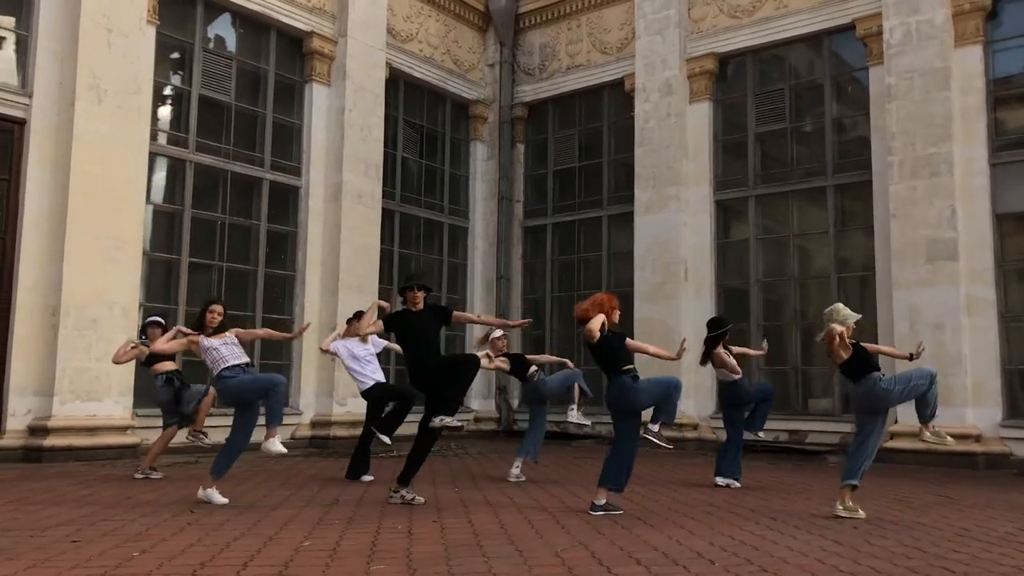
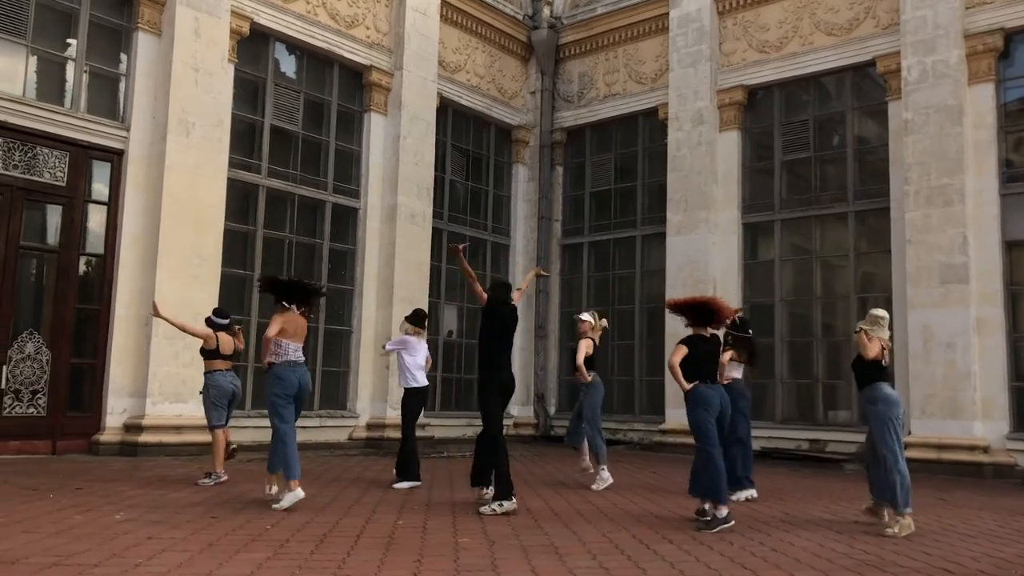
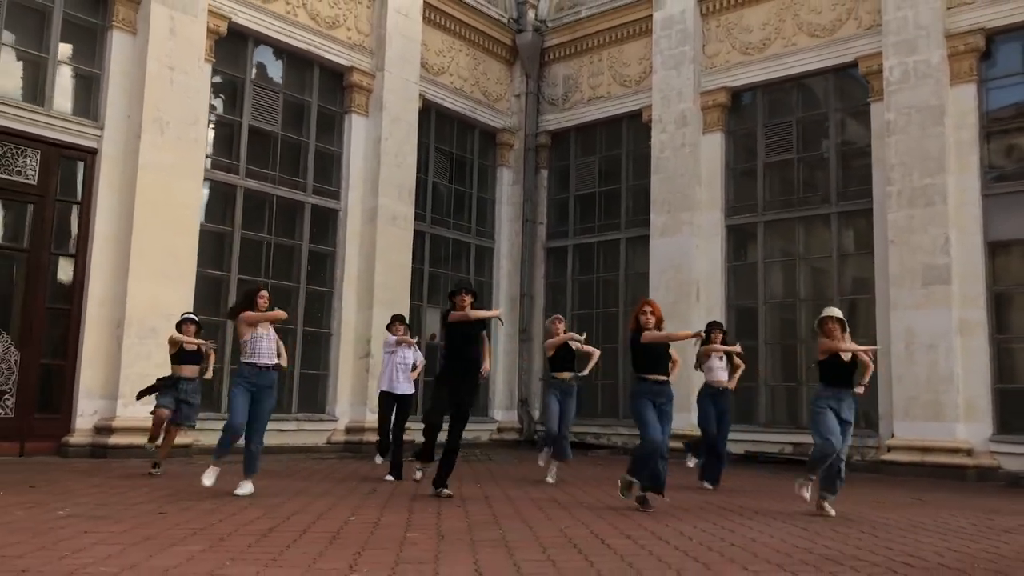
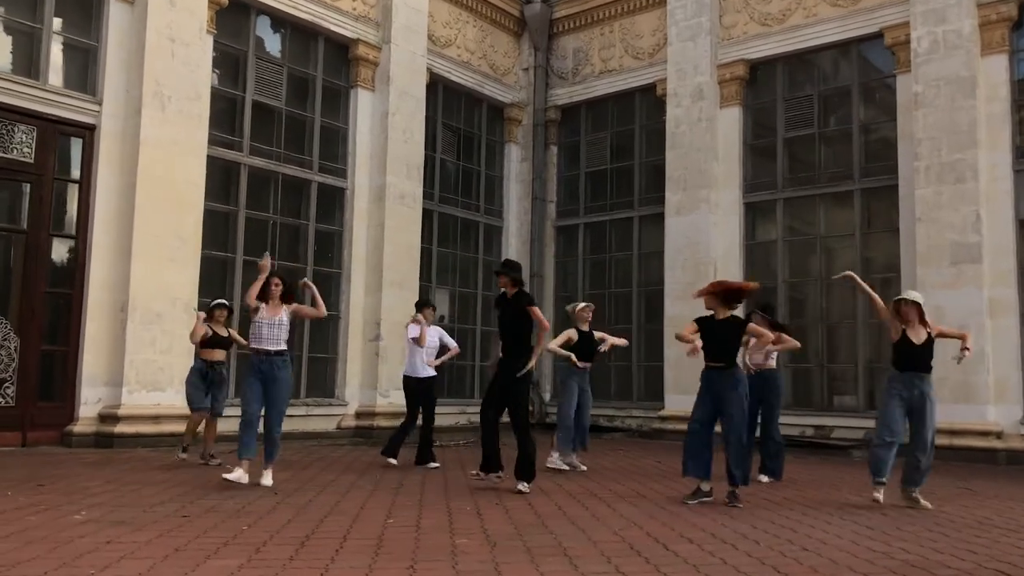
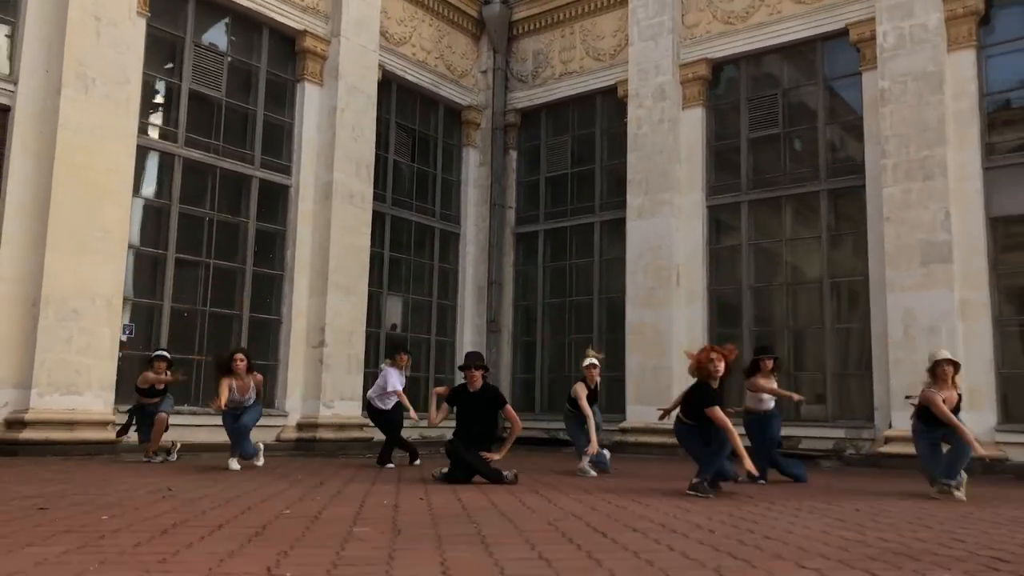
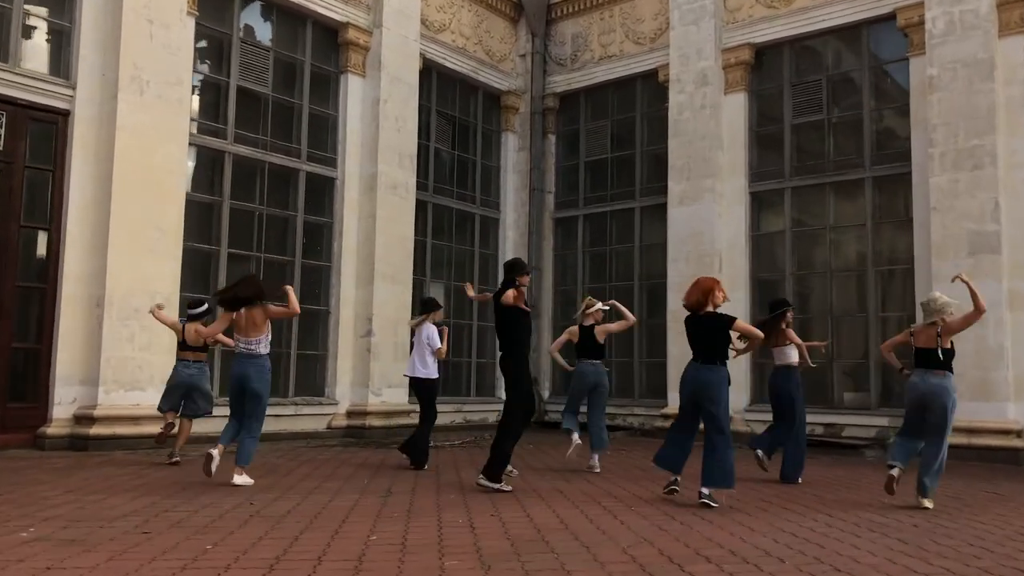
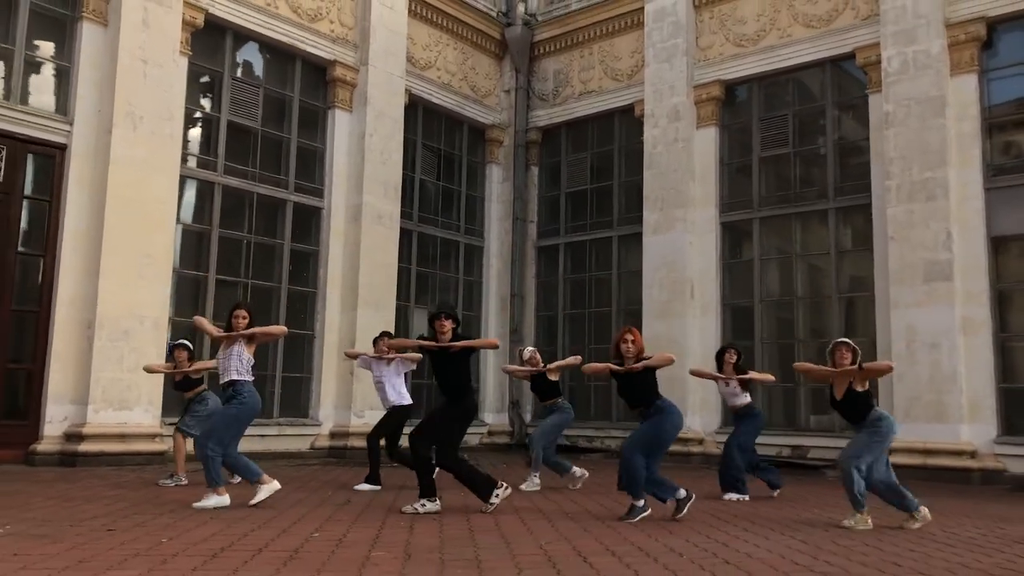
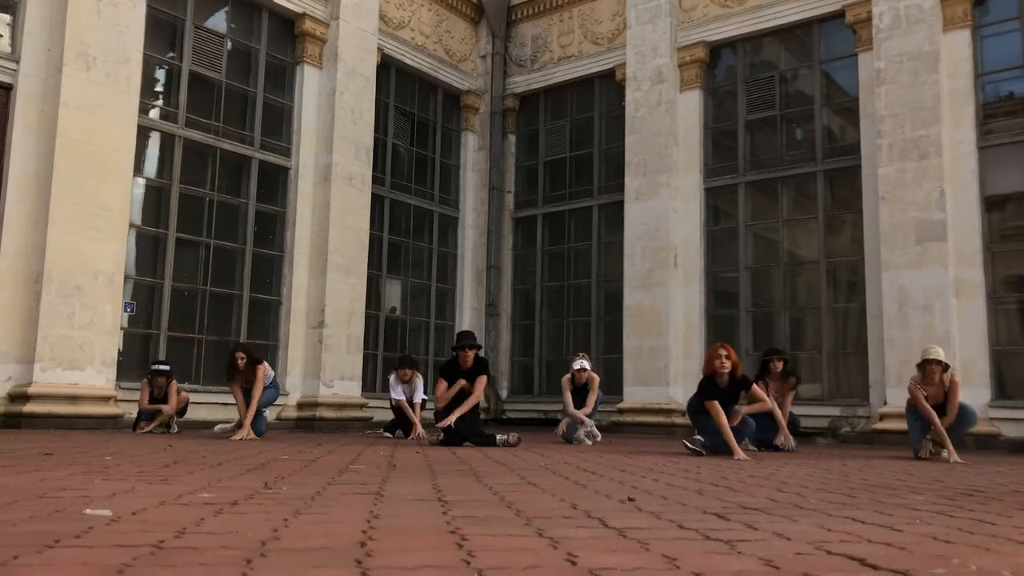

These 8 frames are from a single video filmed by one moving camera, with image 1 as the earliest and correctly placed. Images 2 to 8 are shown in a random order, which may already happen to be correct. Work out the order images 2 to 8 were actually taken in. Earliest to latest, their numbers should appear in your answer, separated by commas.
7, 3, 2, 4, 6, 5, 8
